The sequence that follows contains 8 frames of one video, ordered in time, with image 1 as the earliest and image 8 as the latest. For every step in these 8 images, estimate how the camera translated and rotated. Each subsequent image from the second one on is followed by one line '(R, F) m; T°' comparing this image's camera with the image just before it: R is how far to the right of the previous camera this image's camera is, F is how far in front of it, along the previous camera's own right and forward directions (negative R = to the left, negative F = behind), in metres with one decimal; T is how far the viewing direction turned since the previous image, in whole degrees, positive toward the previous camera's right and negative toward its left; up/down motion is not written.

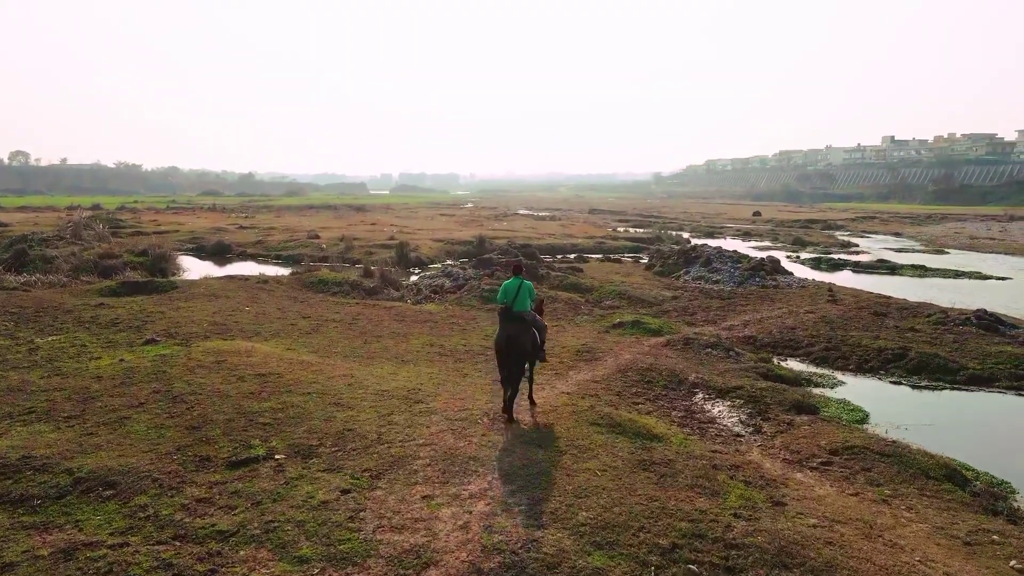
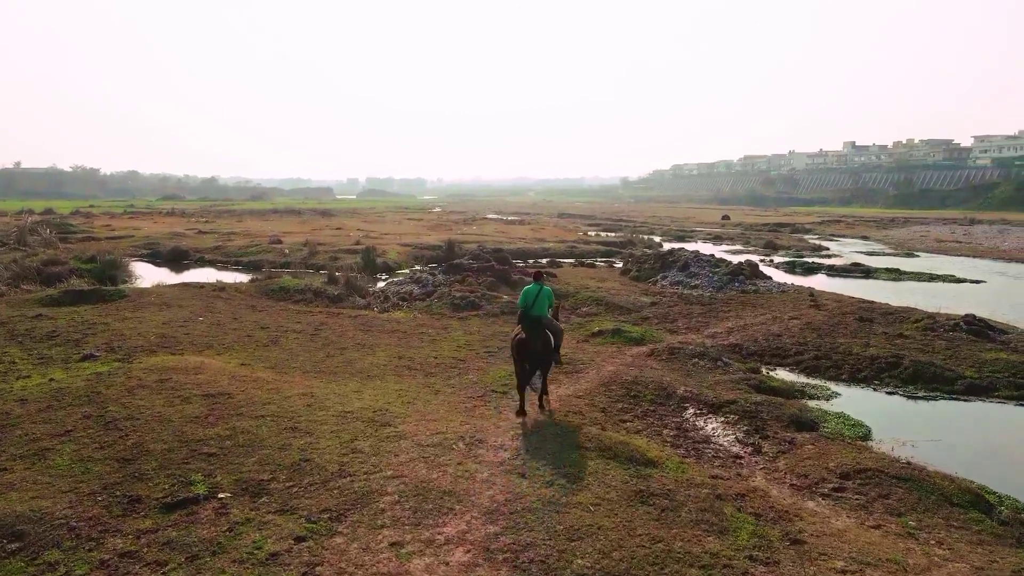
(-0.1, +1.0) m; +2°
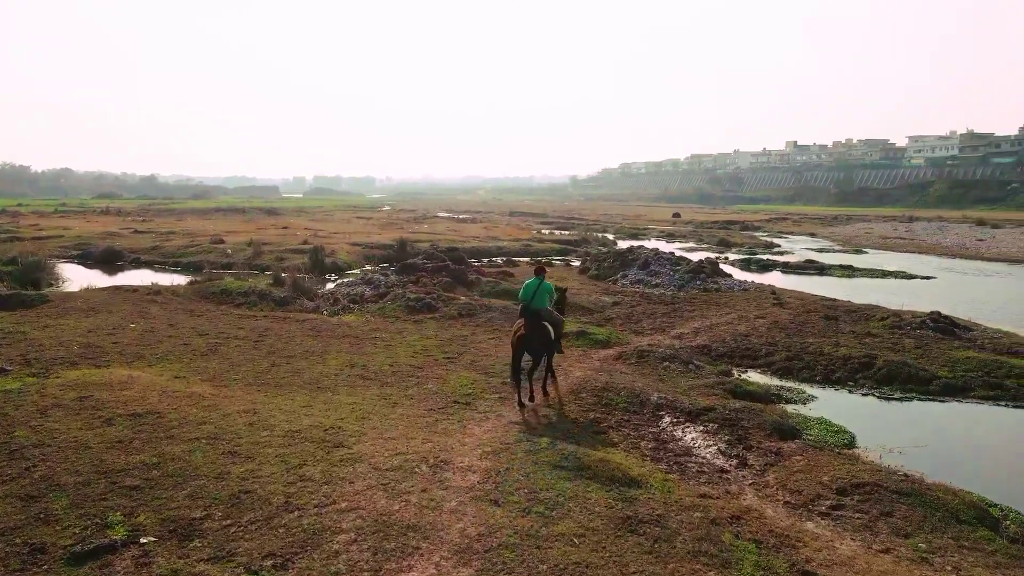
(-0.2, +0.9) m; +4°
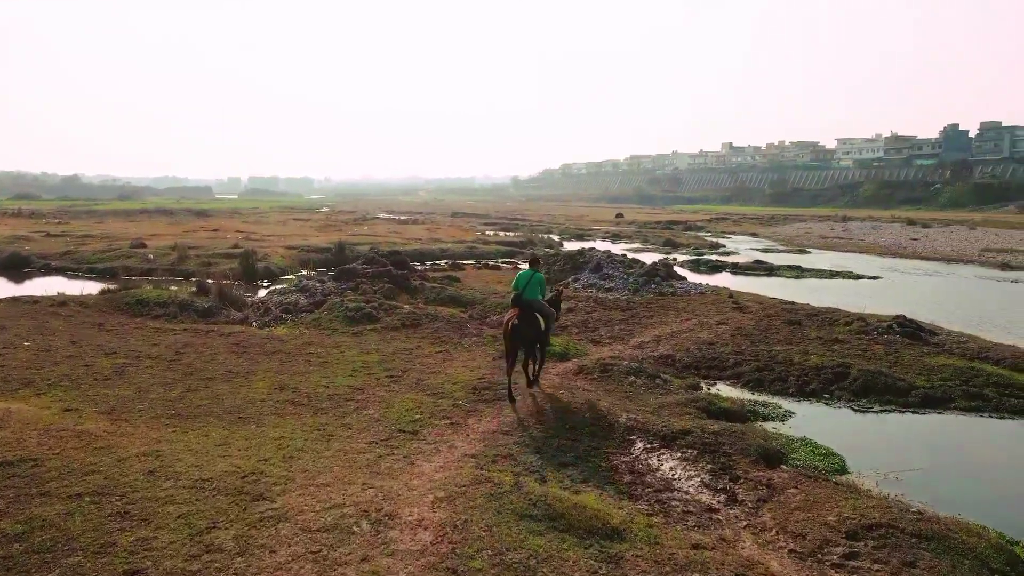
(-0.1, +1.4) m; +5°
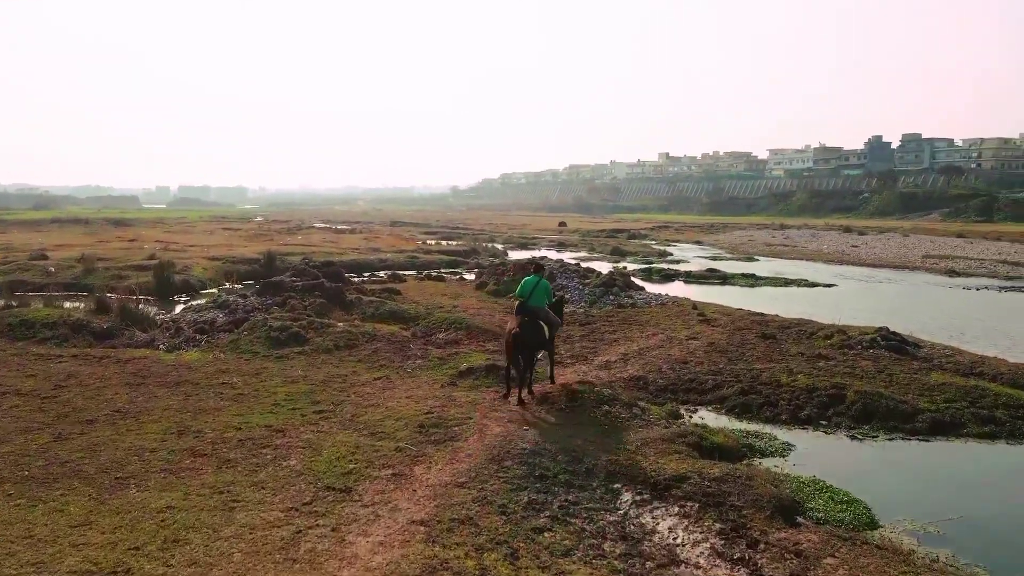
(-0.2, +2.0) m; +5°
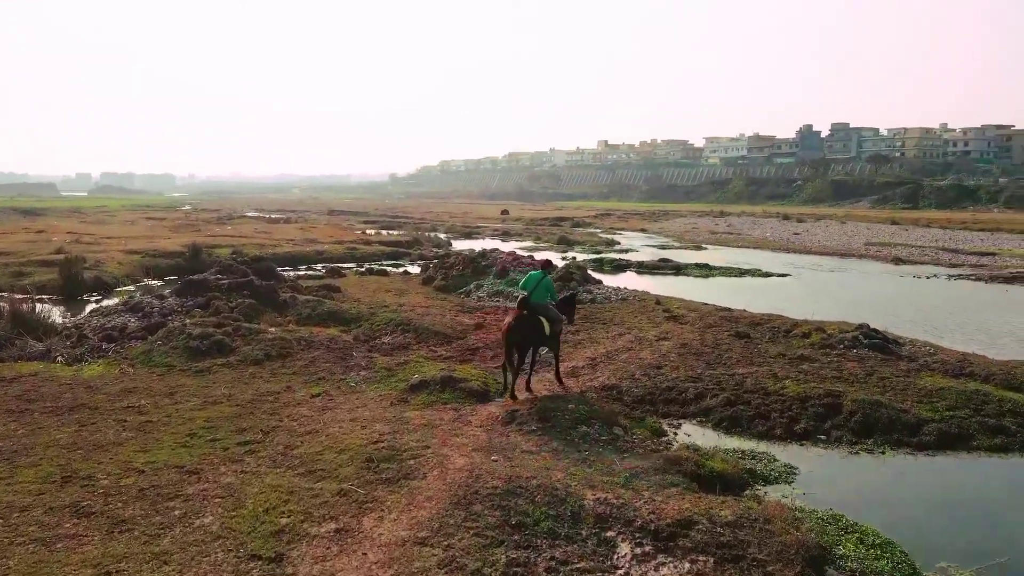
(-0.3, +1.6) m; +5°
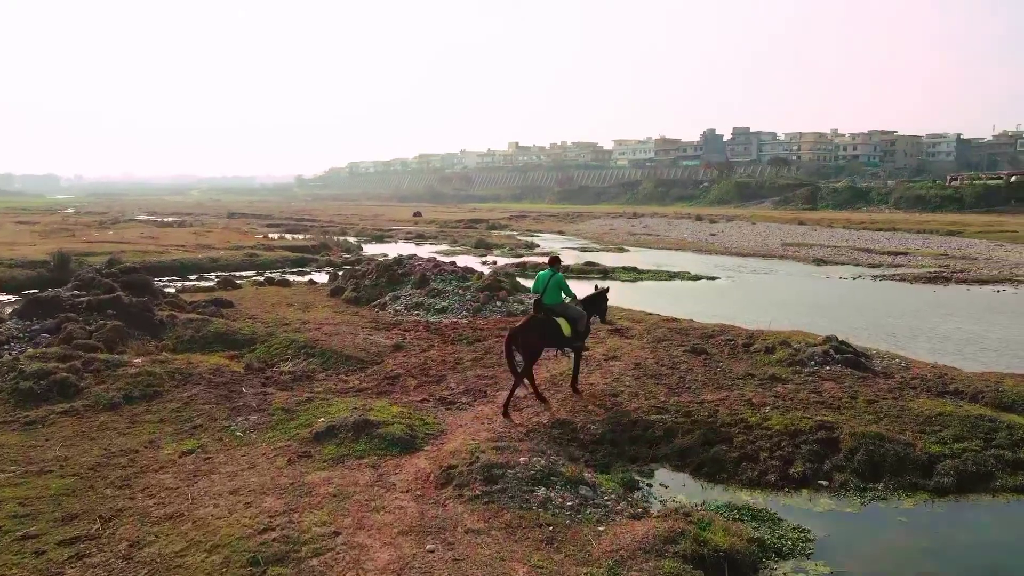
(-0.2, +2.3) m; +7°
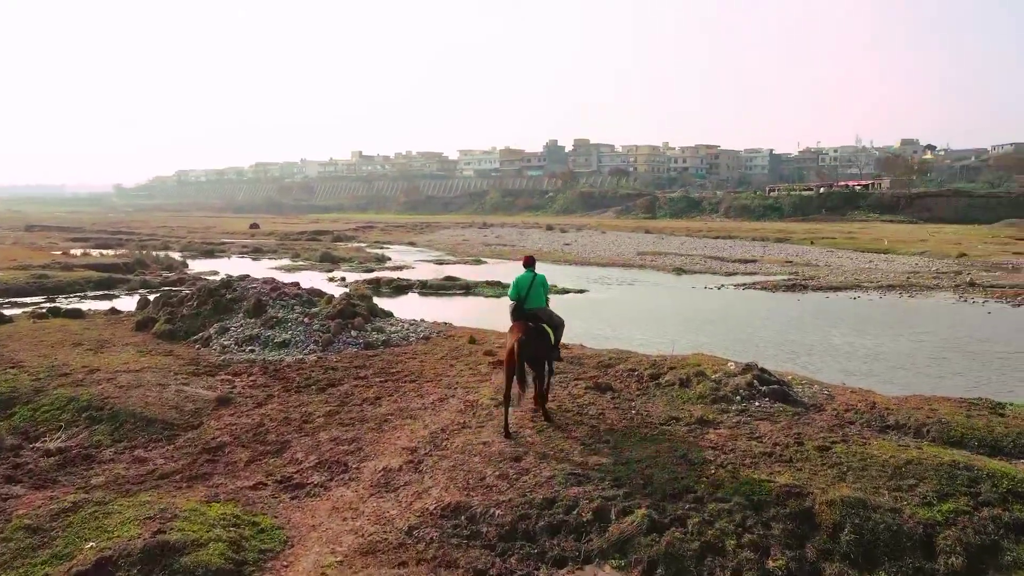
(-0.2, +2.7) m; +12°
